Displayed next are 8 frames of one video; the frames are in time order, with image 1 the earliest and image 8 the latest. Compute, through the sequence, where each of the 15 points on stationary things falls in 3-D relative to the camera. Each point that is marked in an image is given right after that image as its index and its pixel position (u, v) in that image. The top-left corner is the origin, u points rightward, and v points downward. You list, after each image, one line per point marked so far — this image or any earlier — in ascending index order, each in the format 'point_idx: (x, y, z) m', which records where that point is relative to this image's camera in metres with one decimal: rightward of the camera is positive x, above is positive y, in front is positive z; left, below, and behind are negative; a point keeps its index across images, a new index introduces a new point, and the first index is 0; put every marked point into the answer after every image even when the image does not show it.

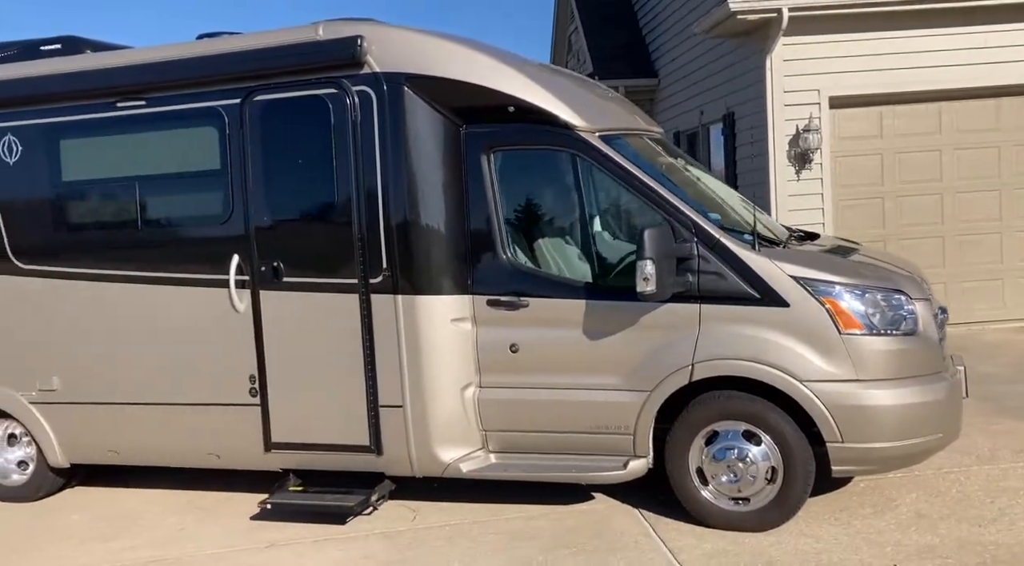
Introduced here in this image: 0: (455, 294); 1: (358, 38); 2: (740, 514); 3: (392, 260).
0: (-0.3, -0.1, +4.7) m
1: (-0.8, +1.3, +4.6) m
2: (+1.1, -1.1, +4.2) m
3: (-0.6, +0.1, +4.6) m
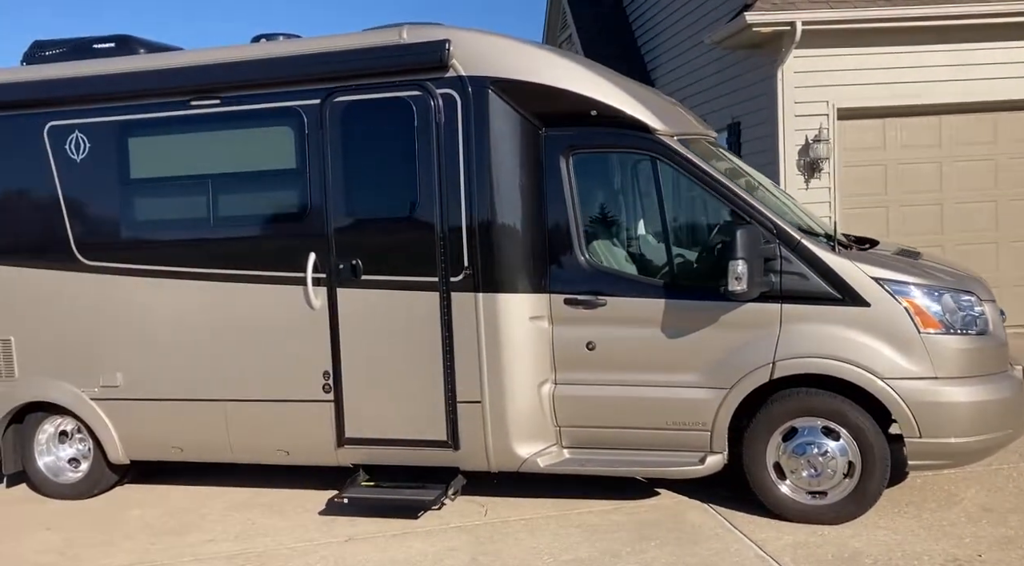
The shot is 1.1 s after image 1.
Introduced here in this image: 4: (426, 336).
0: (+0.1, -0.1, +4.8) m
1: (-0.3, +1.3, +4.7) m
2: (+1.5, -1.1, +4.4) m
3: (-0.2, +0.1, +4.7) m
4: (-0.5, -0.3, +4.8) m
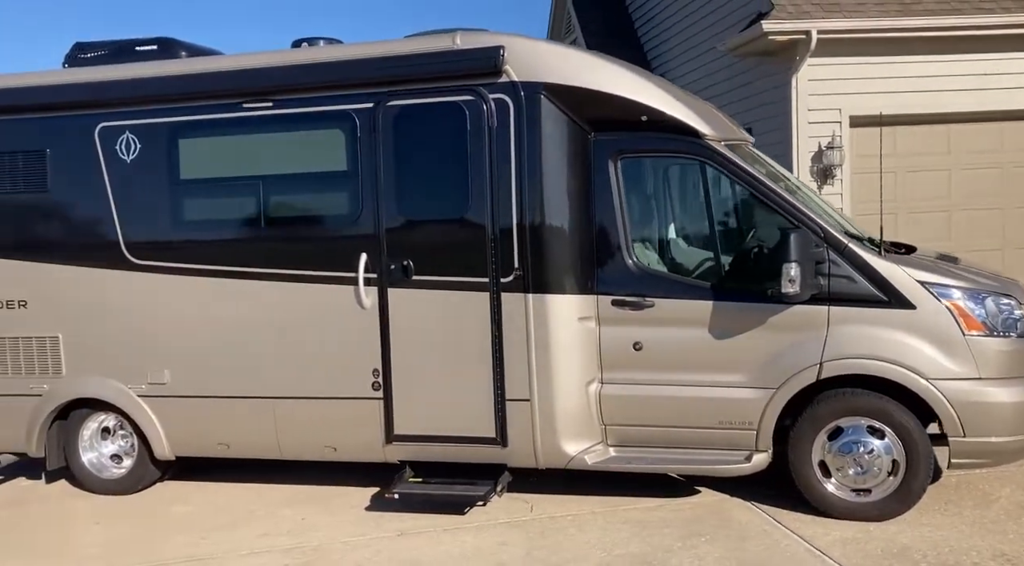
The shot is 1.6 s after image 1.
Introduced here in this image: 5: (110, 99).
0: (+0.4, -0.1, +4.9) m
1: (-0.1, +1.3, +4.8) m
2: (+1.8, -1.1, +4.5) m
3: (+0.1, +0.1, +4.8) m
4: (-0.2, -0.3, +4.9) m
5: (-2.5, +1.1, +5.5) m
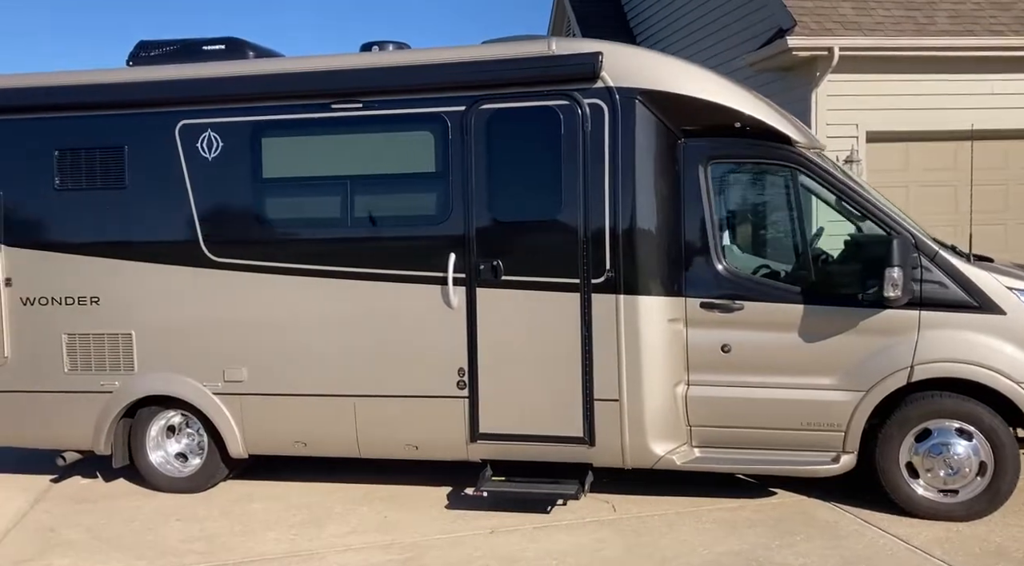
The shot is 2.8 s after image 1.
0: (+0.9, -0.1, +5.0) m
1: (+0.5, +1.3, +4.9) m
2: (+2.3, -1.2, +4.6) m
3: (+0.6, +0.1, +4.9) m
4: (+0.3, -0.3, +5.0) m
5: (-2.0, +1.1, +5.5) m
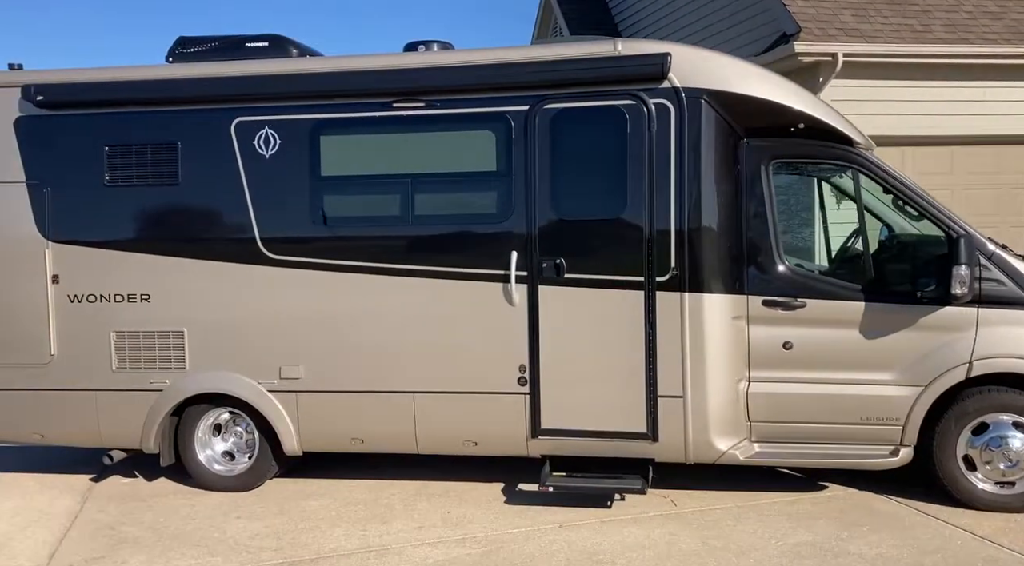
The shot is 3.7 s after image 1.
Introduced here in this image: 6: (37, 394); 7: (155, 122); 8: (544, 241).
0: (+1.2, -0.1, +5.1) m
1: (+0.8, +1.3, +4.9) m
2: (+2.7, -1.1, +4.8) m
3: (+0.9, +0.1, +5.0) m
4: (+0.7, -0.3, +5.1) m
5: (-1.6, +1.2, +5.5) m
6: (-3.1, -0.7, +5.8) m
7: (-2.2, +1.0, +5.6) m
8: (+0.2, +0.2, +5.2) m
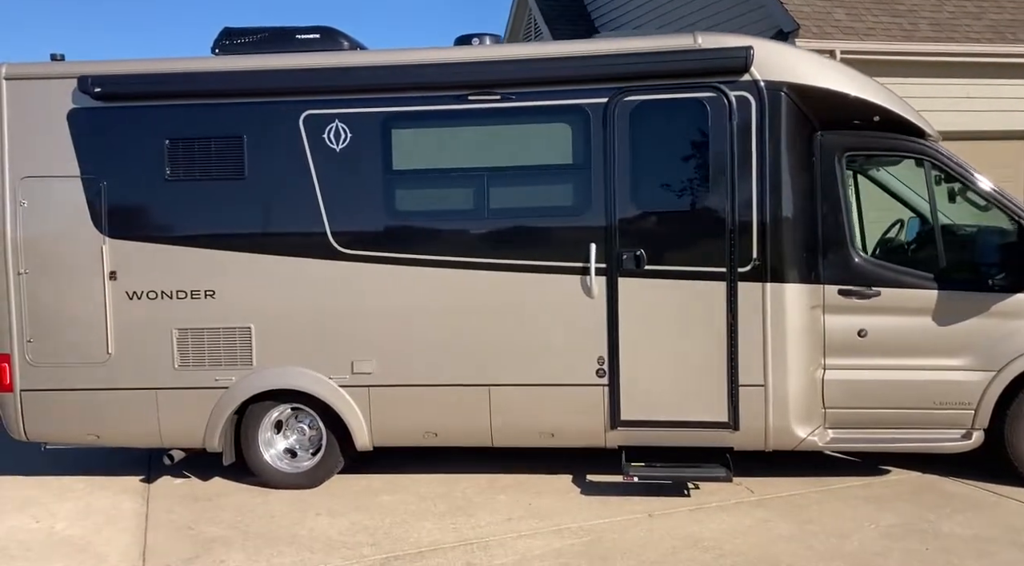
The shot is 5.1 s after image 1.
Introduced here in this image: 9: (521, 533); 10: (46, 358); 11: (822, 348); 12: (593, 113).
0: (+1.7, 0.0, +5.2) m
1: (+1.3, +1.3, +5.0) m
2: (+3.2, -1.1, +5.0) m
3: (+1.4, +0.2, +5.1) m
4: (+1.1, -0.2, +5.1) m
5: (-1.2, +1.2, +5.4) m
6: (-2.6, -0.7, +5.6) m
7: (-1.8, +1.0, +5.5) m
8: (+0.7, +0.3, +5.2) m
9: (0.0, -1.3, +4.7) m
10: (-3.0, -0.5, +5.6) m
11: (+1.8, -0.4, +5.2) m
12: (+0.5, +1.0, +5.2) m
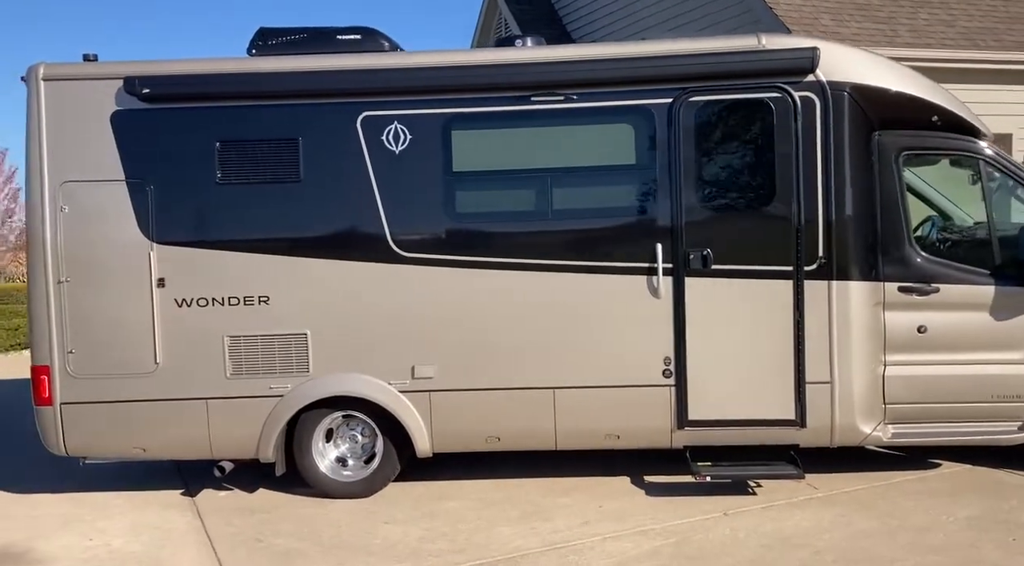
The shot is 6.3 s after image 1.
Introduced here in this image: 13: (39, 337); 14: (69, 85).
0: (+2.1, 0.0, +5.2) m
1: (+1.7, +1.3, +5.1) m
2: (+3.6, -1.0, +5.1) m
3: (+1.8, +0.2, +5.1) m
4: (+1.5, -0.2, +5.2) m
5: (-0.8, +1.2, +5.3) m
6: (-2.3, -0.7, +5.4) m
7: (-1.4, +1.0, +5.4) m
8: (+1.0, +0.3, +5.2) m
9: (+0.5, -1.3, +4.7) m
10: (-2.6, -0.5, +5.4) m
11: (+2.2, -0.4, +5.3) m
12: (+0.8, +1.0, +5.2) m
13: (-2.9, -0.3, +5.4) m
14: (-2.7, +1.2, +5.4) m
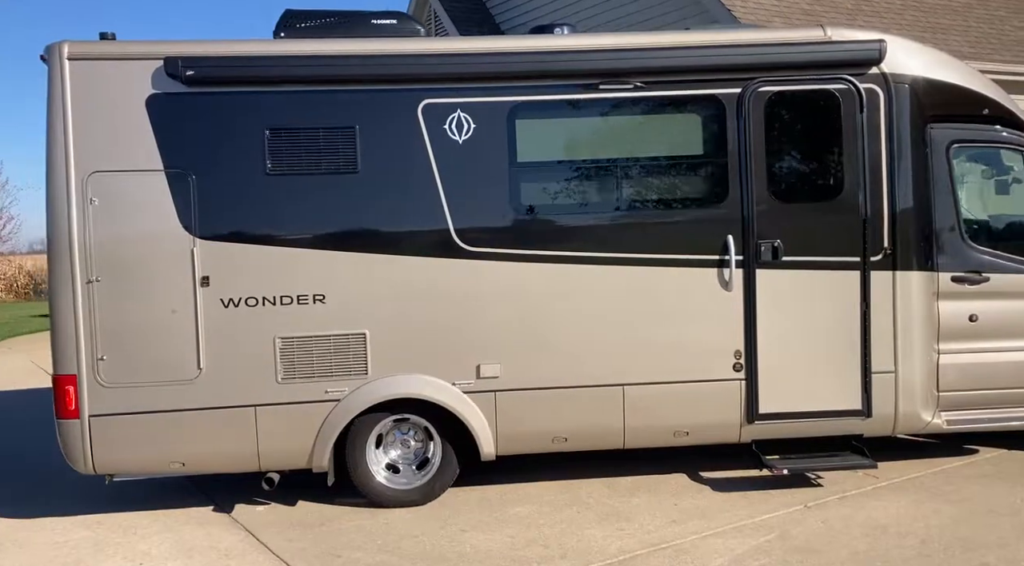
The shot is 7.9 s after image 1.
0: (+2.5, +0.1, +5.3) m
1: (+2.1, +1.4, +5.1) m
2: (+4.0, -1.0, +5.4) m
3: (+2.2, +0.2, +5.2) m
4: (+1.9, -0.2, +5.2) m
5: (-0.4, +1.2, +5.1) m
6: (-1.9, -0.7, +5.0) m
7: (-1.1, +1.0, +5.1) m
8: (+1.4, +0.3, +5.2) m
9: (+1.0, -1.3, +4.6) m
10: (-2.2, -0.5, +5.0) m
11: (+2.6, -0.3, +5.4) m
12: (+1.2, +1.0, +5.2) m
13: (-2.5, -0.3, +4.9) m
14: (-2.3, +1.2, +4.9) m
